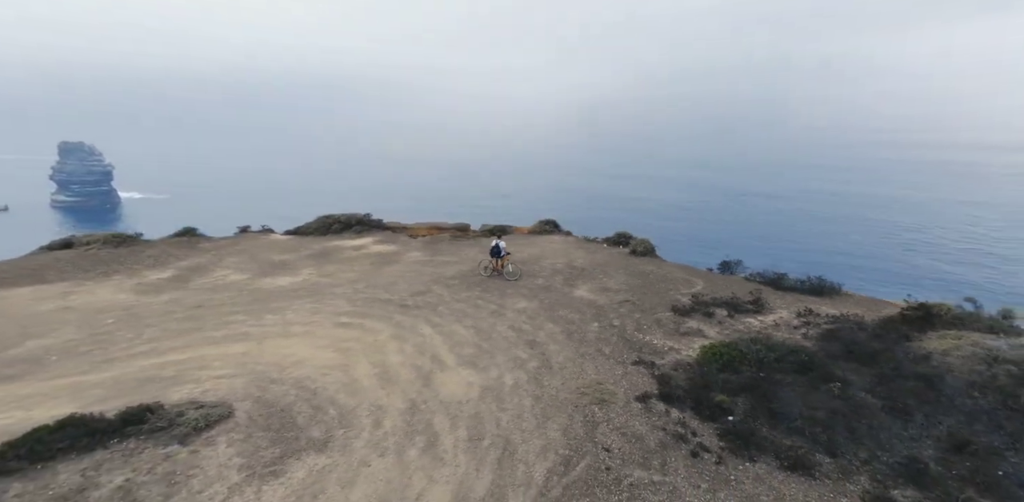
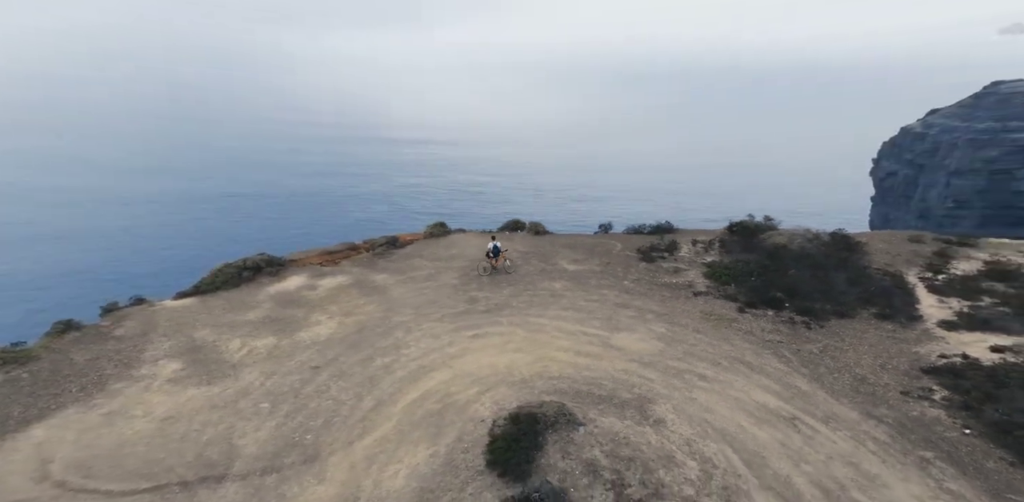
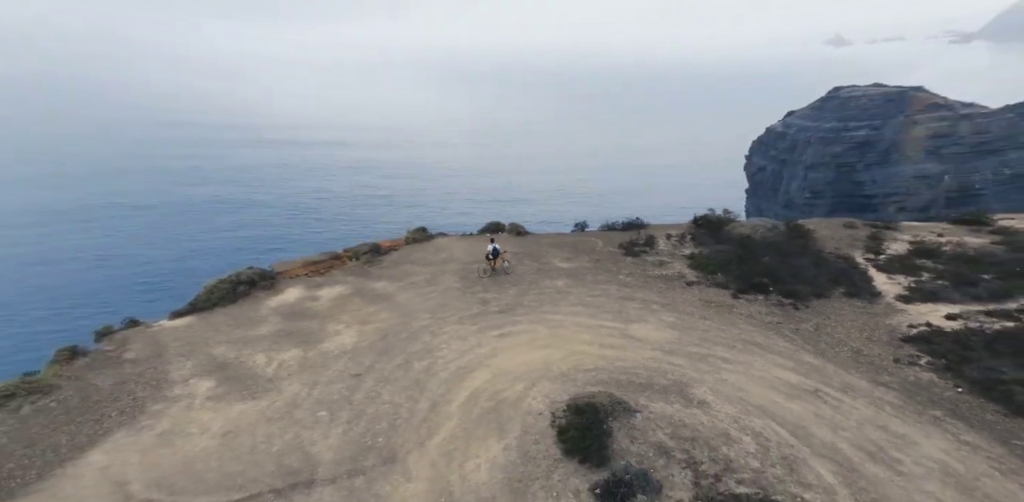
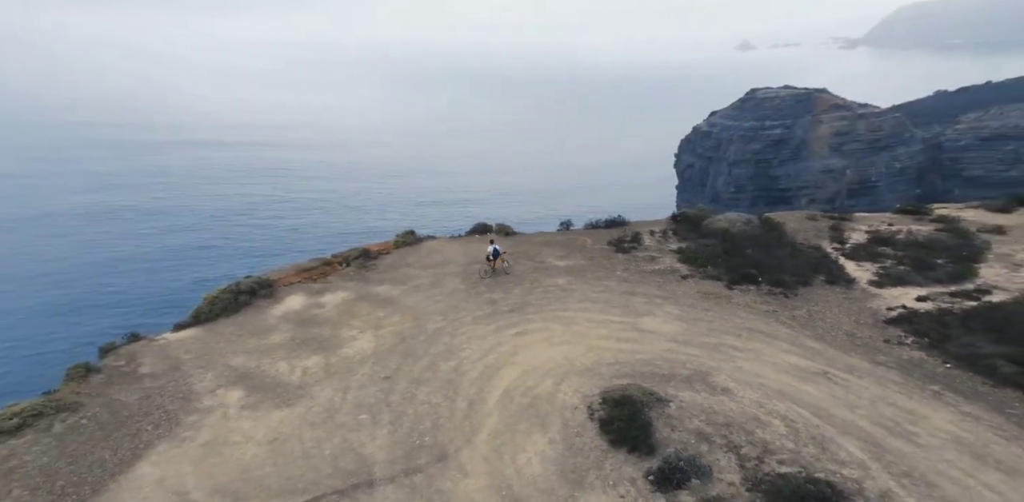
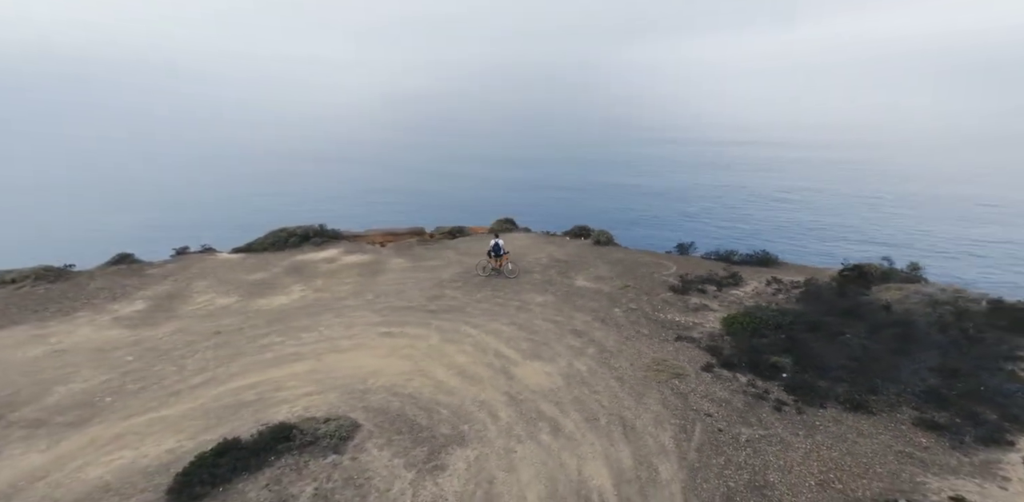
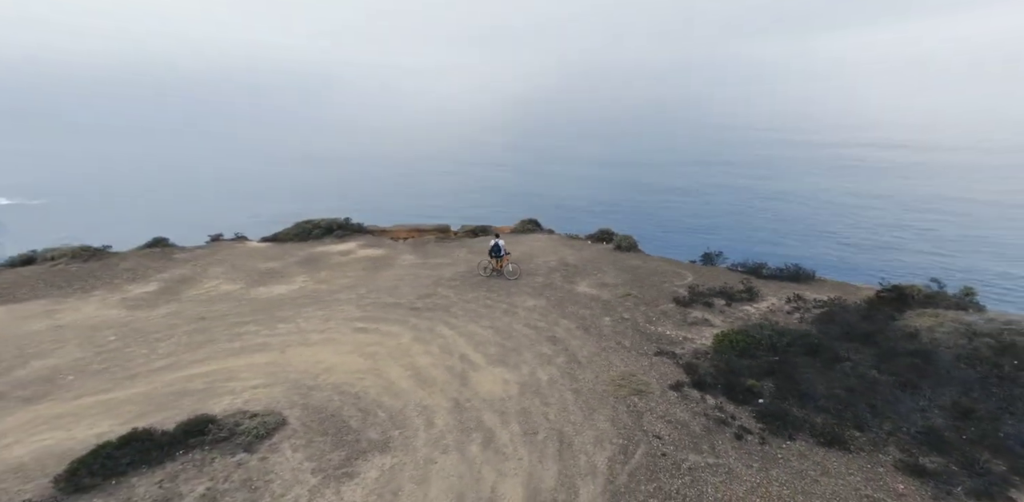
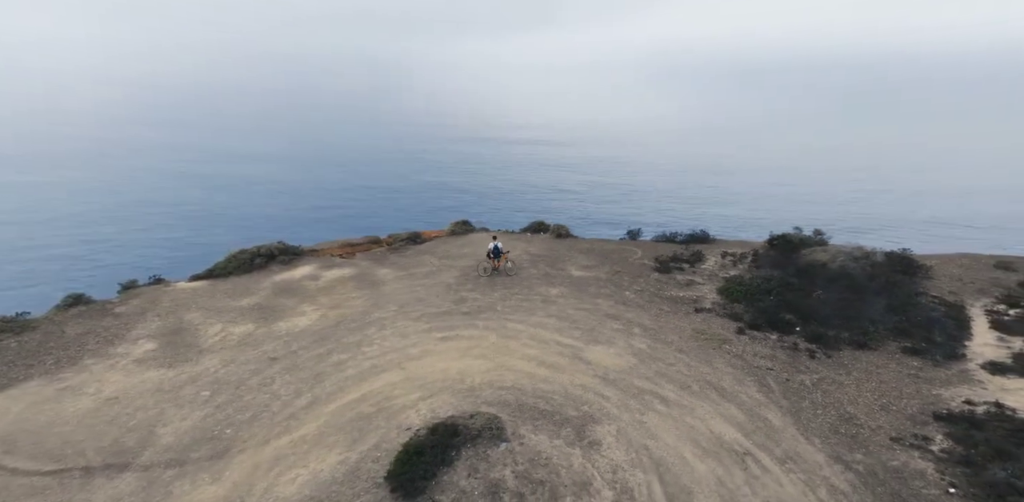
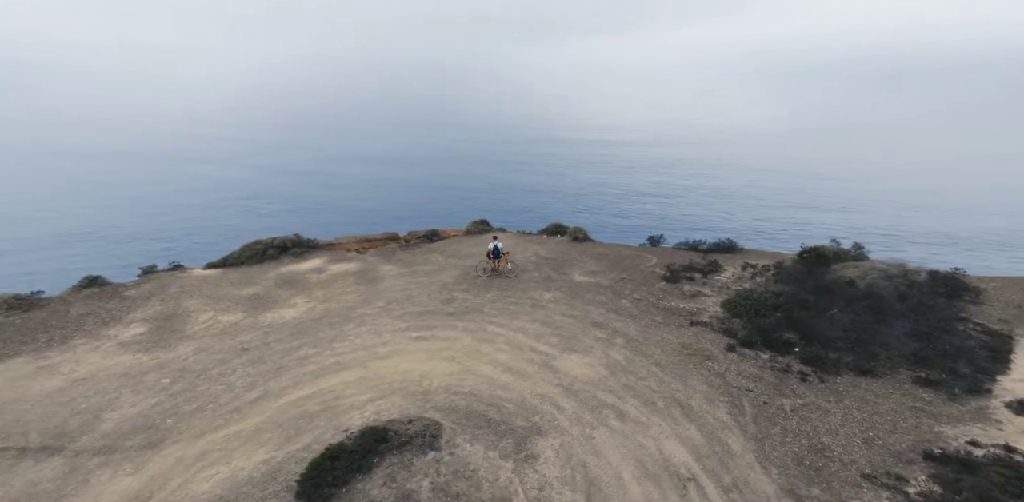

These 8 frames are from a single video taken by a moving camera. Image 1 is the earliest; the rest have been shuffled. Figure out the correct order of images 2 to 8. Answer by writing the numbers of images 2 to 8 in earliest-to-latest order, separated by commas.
6, 5, 8, 7, 2, 3, 4
